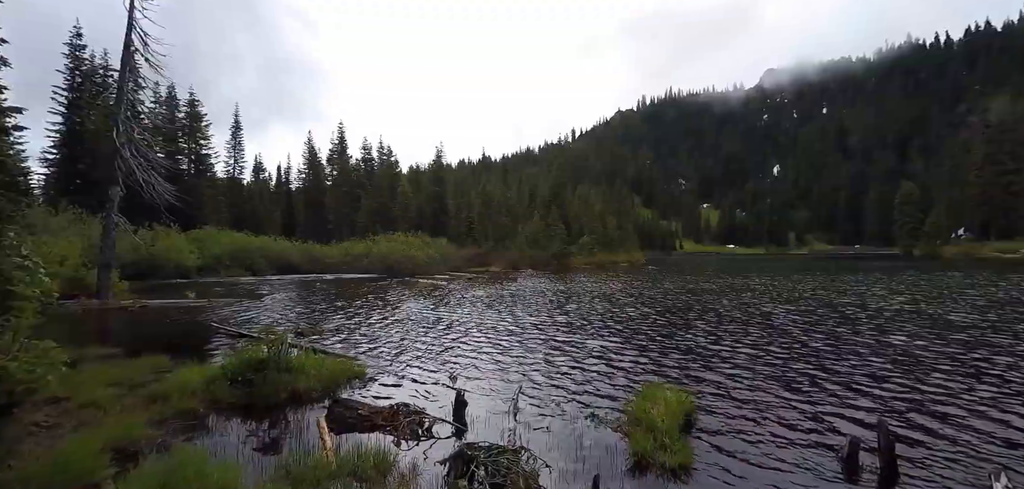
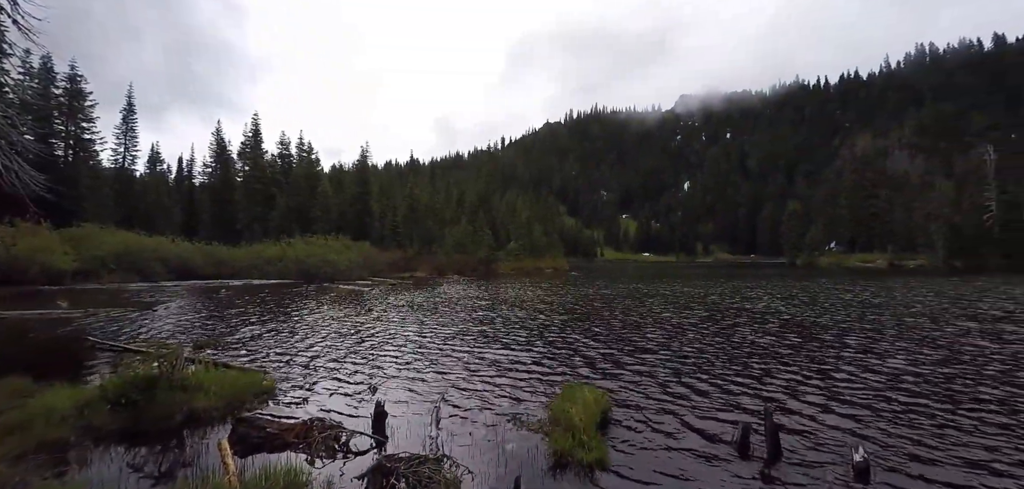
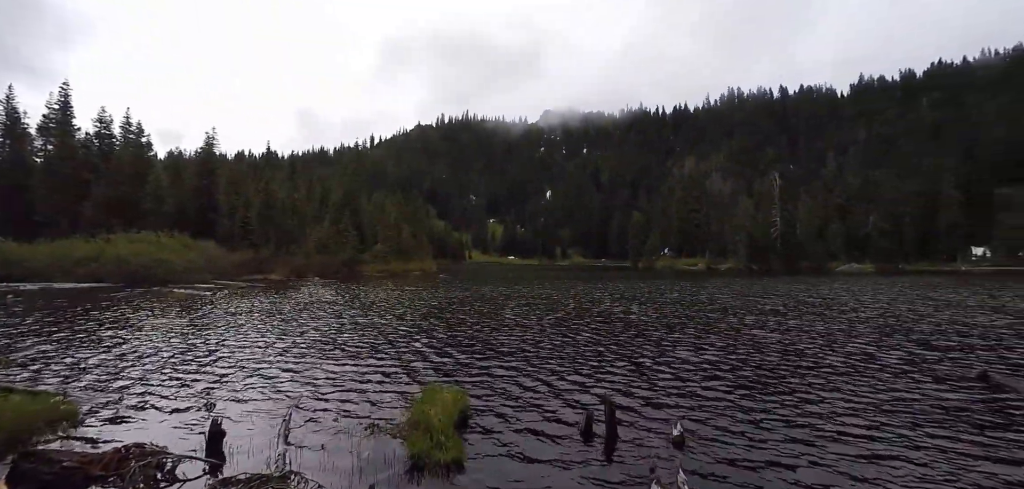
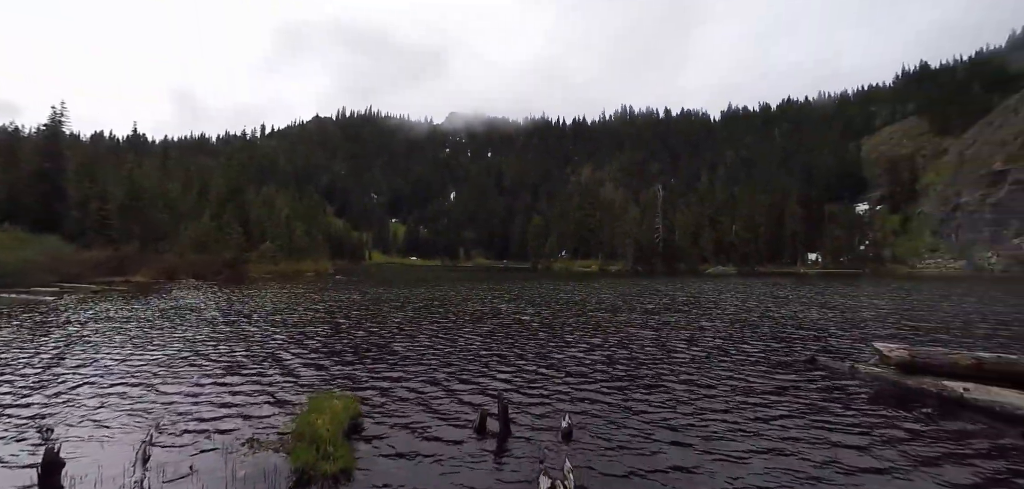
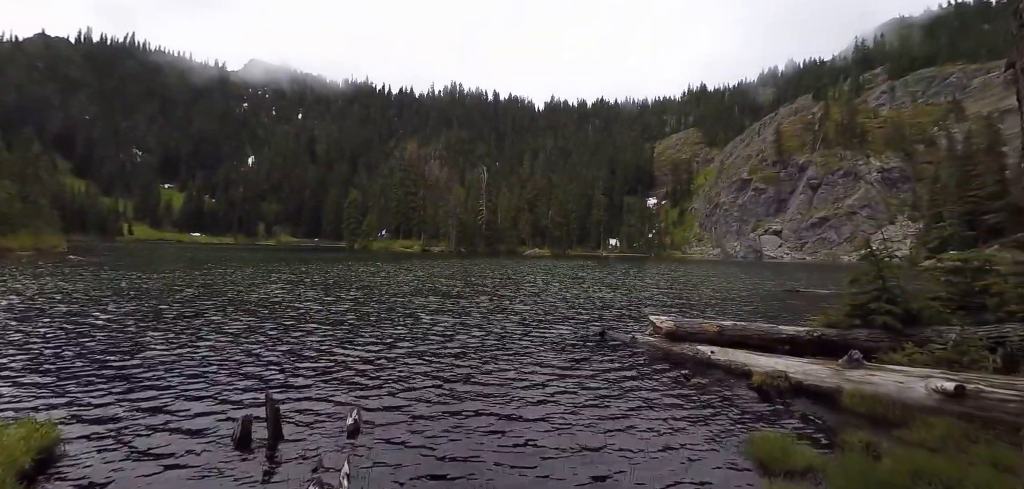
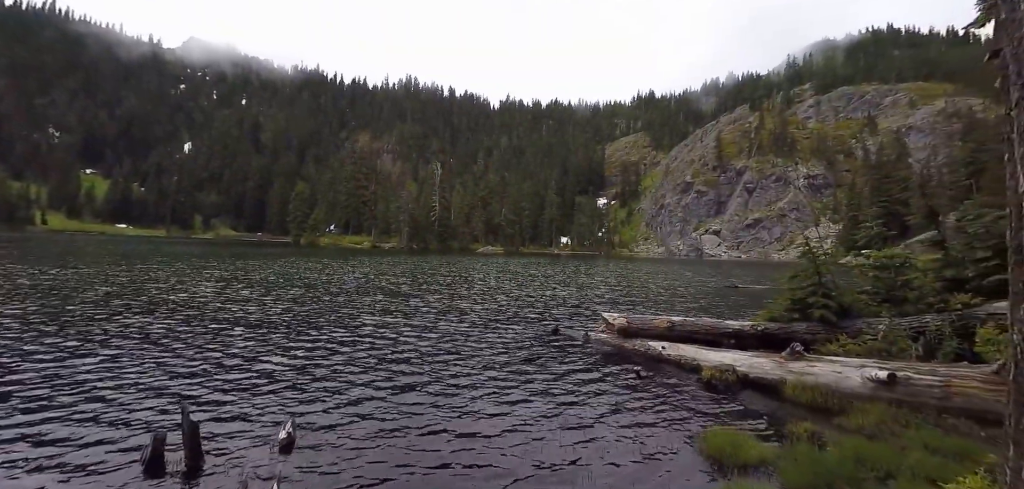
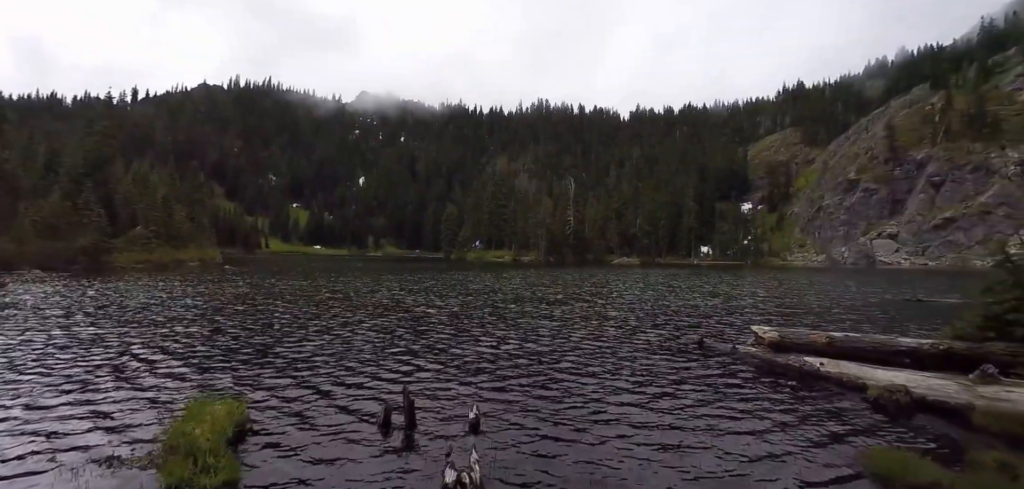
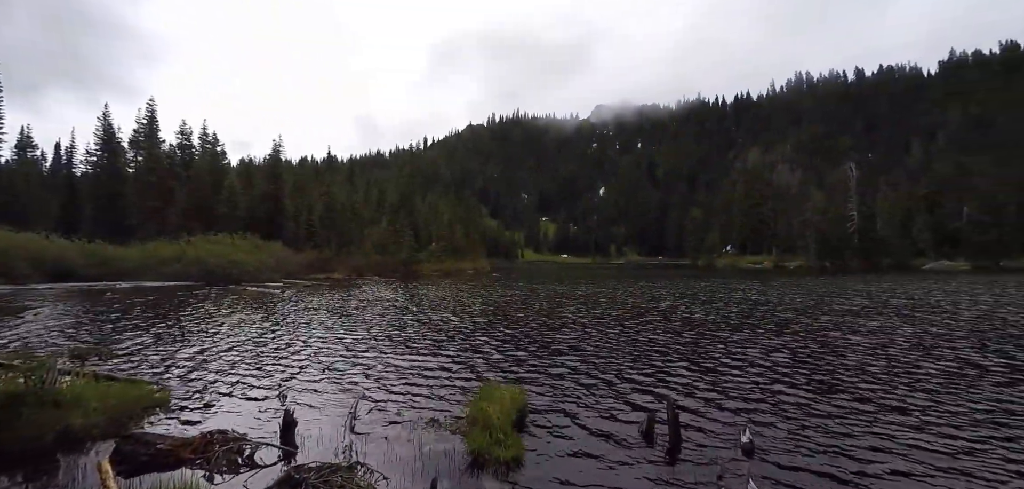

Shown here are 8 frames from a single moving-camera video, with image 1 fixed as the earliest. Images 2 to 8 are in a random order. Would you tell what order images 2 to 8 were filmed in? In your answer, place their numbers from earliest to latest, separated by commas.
2, 8, 3, 4, 7, 5, 6
